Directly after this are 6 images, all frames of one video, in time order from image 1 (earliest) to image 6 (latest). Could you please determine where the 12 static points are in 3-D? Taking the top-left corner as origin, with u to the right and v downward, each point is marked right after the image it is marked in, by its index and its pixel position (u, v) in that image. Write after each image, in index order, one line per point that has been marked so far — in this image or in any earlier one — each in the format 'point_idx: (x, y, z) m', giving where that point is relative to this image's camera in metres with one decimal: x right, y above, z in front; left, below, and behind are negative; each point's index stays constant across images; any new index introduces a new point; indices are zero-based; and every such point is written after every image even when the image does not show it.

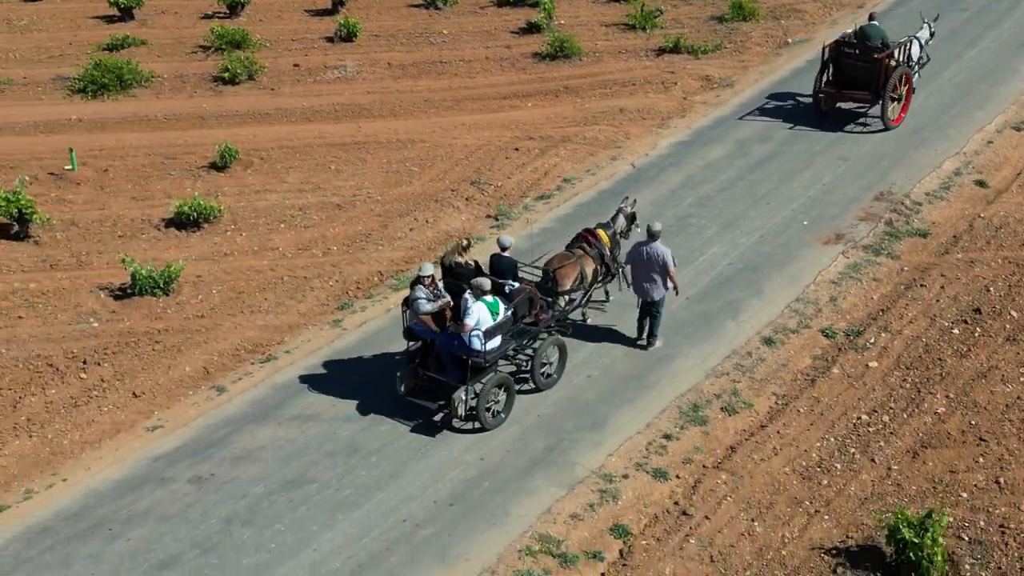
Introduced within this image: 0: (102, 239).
0: (-7.9, +0.9, +15.9) m
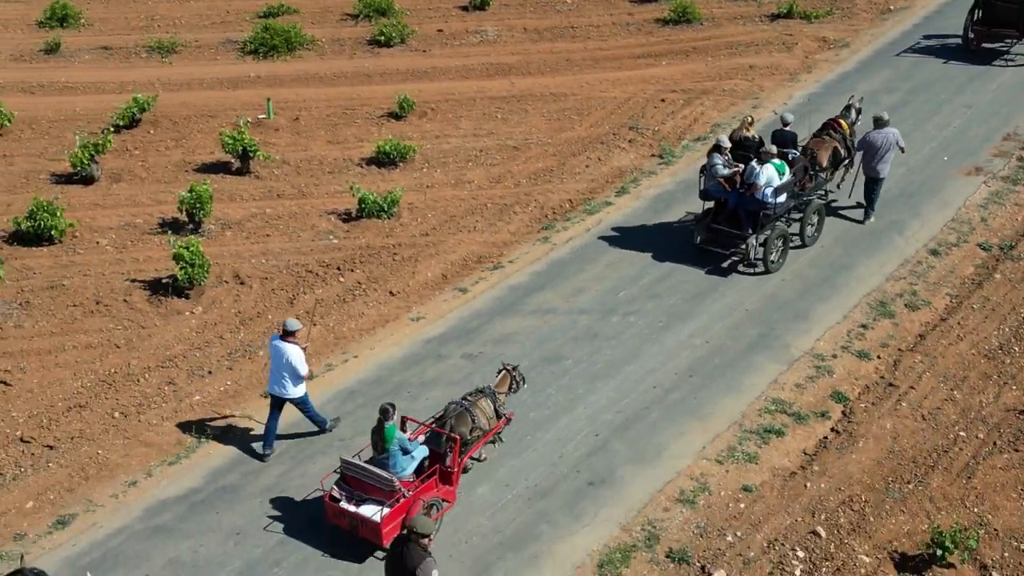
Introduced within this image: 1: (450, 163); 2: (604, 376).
0: (-4.3, +2.5, +17.8) m
1: (-1.4, +2.8, +18.2) m
2: (+1.4, -1.4, +12.8) m
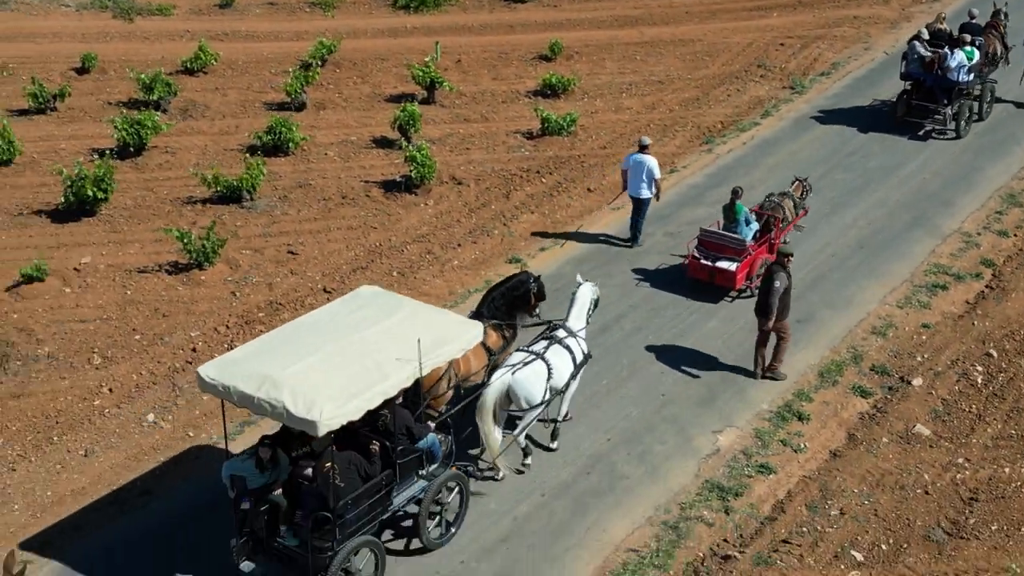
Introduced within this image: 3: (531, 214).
0: (-0.5, +4.6, +20.4) m
1: (+2.4, +4.9, +20.8) m
2: (+5.1, +0.7, +15.3) m
3: (+0.4, +1.5, +16.2) m
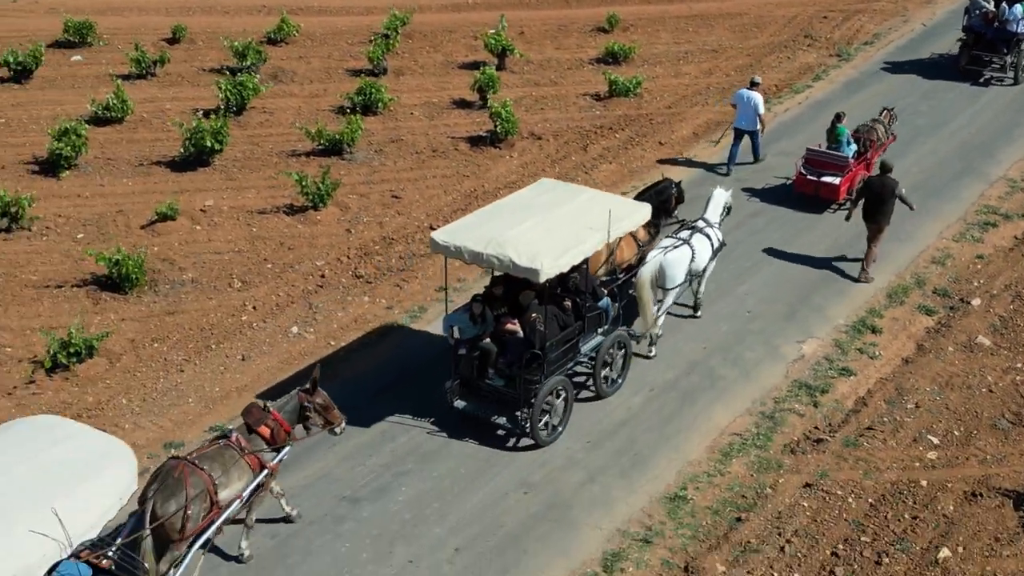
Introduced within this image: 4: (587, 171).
0: (+1.2, +5.8, +21.8) m
1: (+4.1, +6.1, +22.2) m
2: (+6.8, +1.9, +16.7) m
3: (+2.1, +2.7, +17.7) m
4: (+1.6, +2.5, +17.4) m
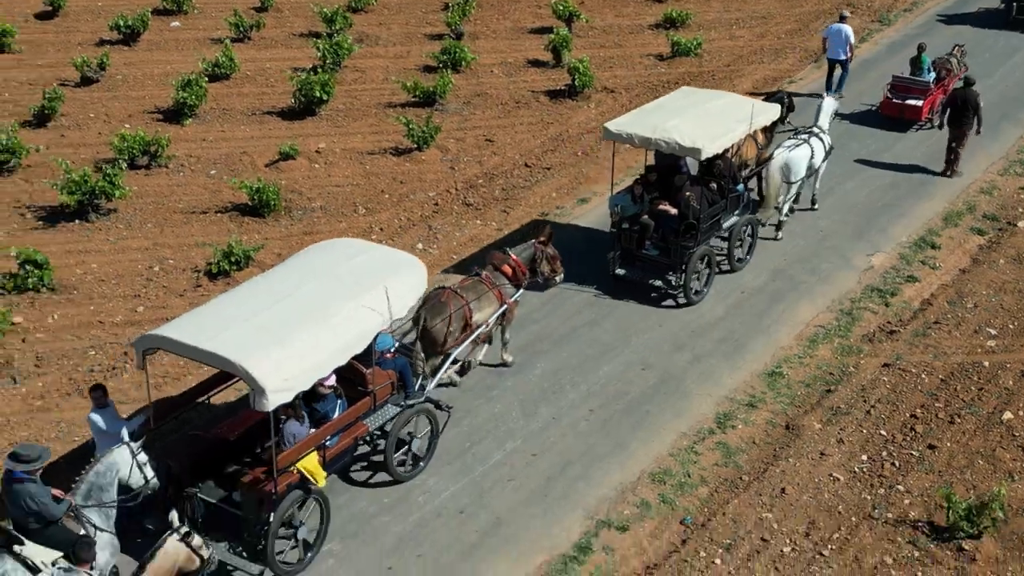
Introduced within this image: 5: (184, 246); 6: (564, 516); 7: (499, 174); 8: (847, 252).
0: (+3.1, +7.3, +23.6) m
1: (+6.0, +7.6, +23.9) m
2: (+8.7, +3.4, +18.4) m
3: (+3.9, +4.1, +19.4) m
4: (+3.4, +3.9, +19.2) m
5: (-6.0, +0.8, +15.2) m
6: (+0.7, -2.9, +10.5) m
7: (-0.3, +2.4, +17.3) m
8: (+6.0, +0.6, +14.9) m
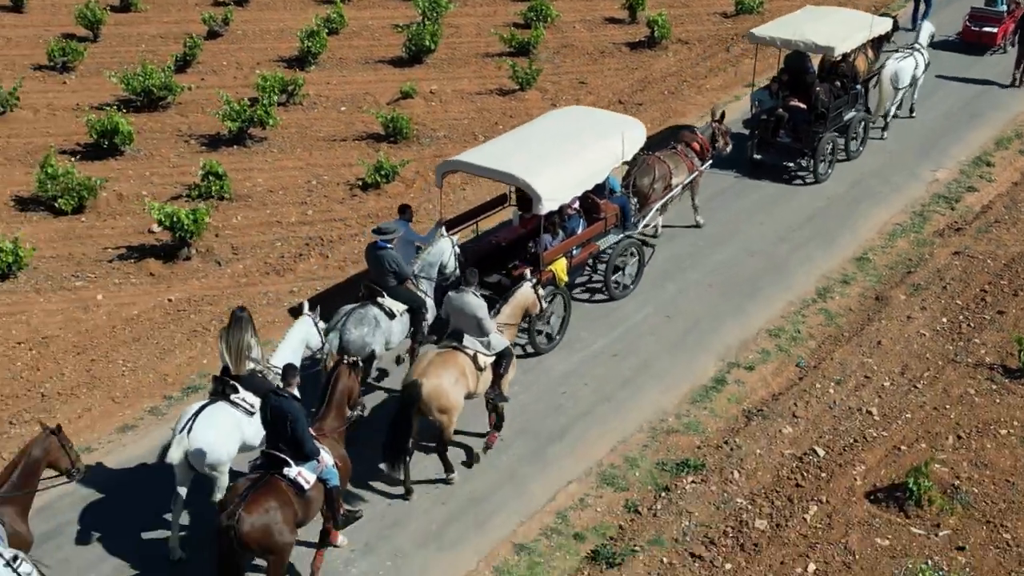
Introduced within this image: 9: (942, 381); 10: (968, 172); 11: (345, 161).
0: (+5.4, +9.1, +25.7) m
1: (+8.3, +9.4, +26.0) m
2: (+11.0, +5.2, +20.5) m
3: (+6.2, +6.0, +21.6) m
4: (+5.7, +5.8, +21.3) m
5: (-3.8, +2.6, +17.4) m
6: (+2.9, -1.1, +12.7) m
7: (+2.0, +4.2, +19.5) m
8: (+8.3, +2.5, +17.1) m
9: (+6.5, -1.4, +12.5) m
10: (+9.4, +2.4, +17.0) m
11: (-3.6, +2.7, +17.6) m
